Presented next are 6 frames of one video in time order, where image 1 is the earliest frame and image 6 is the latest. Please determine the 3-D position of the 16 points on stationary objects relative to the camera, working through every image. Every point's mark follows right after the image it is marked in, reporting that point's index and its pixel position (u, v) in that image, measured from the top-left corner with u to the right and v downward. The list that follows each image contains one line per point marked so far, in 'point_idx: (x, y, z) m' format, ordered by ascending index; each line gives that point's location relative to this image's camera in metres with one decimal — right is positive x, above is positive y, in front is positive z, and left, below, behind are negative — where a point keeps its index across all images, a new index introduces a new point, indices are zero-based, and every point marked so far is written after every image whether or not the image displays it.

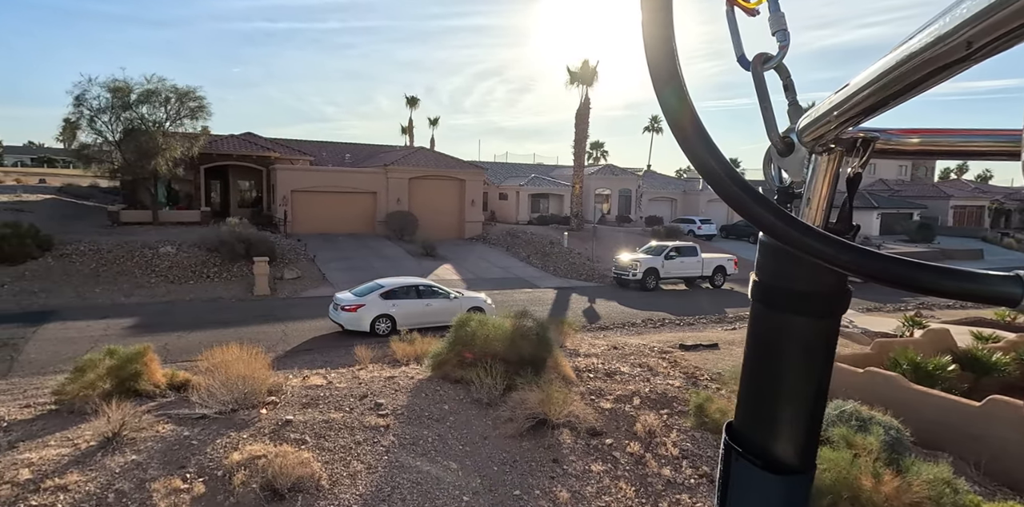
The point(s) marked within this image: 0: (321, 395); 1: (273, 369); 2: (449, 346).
0: (-2.3, -1.9, +7.1) m
1: (-3.7, -1.8, +8.4) m
2: (-0.9, -1.3, +7.9) m
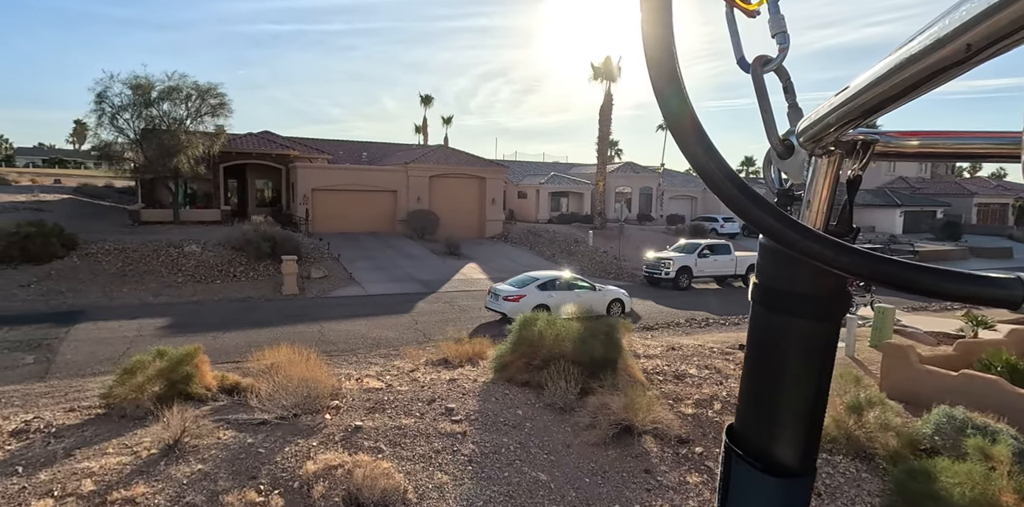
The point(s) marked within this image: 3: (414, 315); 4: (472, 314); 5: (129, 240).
0: (-1.4, -1.8, +6.7) m
1: (-2.8, -1.7, +8.1) m
2: (0.0, -1.3, +7.5) m
3: (-2.6, -1.7, +14.7) m
4: (-1.1, -1.6, +14.9) m
5: (-13.9, +0.5, +19.8) m
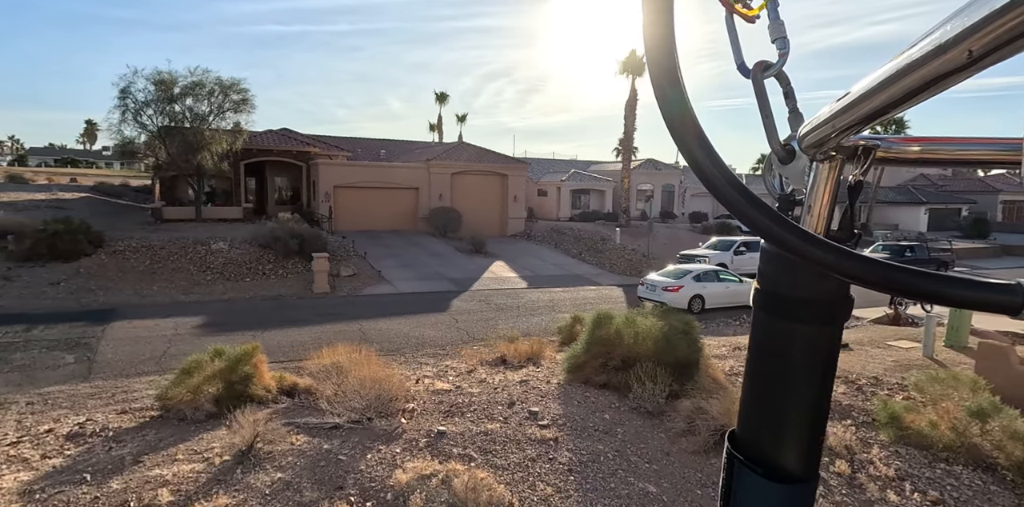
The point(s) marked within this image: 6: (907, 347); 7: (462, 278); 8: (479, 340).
0: (-0.5, -1.7, +6.3) m
1: (-1.8, -1.7, +7.7) m
2: (+1.0, -1.2, +7.1) m
3: (-1.5, -1.6, +14.3) m
4: (0.0, -1.6, +14.5) m
5: (-12.8, +0.6, +19.5) m
6: (+7.0, -1.7, +9.6) m
7: (-1.8, -0.9, +19.5) m
8: (-0.6, -1.8, +11.4) m
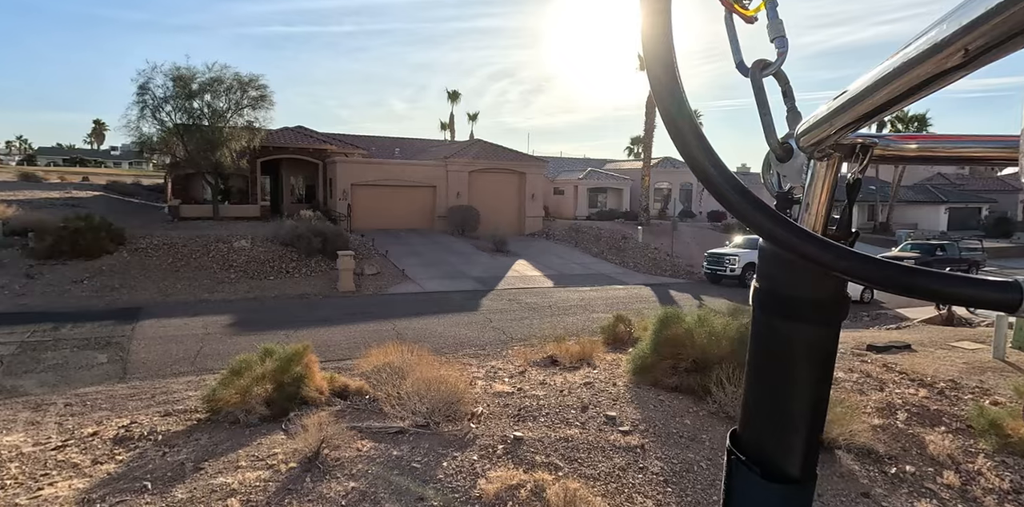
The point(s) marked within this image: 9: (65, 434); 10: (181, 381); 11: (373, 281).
0: (+0.3, -1.7, +6.0) m
1: (-1.0, -1.6, +7.4) m
2: (+1.8, -1.2, +6.8) m
3: (-0.7, -1.5, +14.0) m
4: (+0.8, -1.5, +14.1) m
5: (-11.9, +0.7, +19.3) m
6: (+7.8, -1.6, +9.2) m
7: (-0.9, -0.8, +19.2) m
8: (+0.2, -1.8, +11.0) m
9: (-5.3, -2.2, +6.5) m
10: (-5.2, -2.0, +8.6) m
11: (-4.5, -0.9, +17.4) m
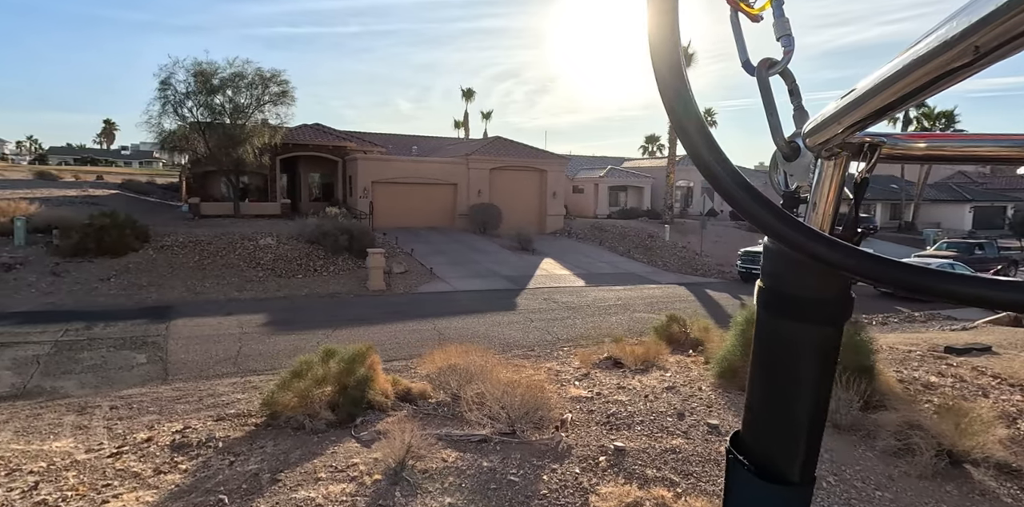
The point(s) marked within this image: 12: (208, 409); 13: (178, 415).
0: (+1.2, -1.6, +5.6) m
1: (-0.1, -1.6, +6.9) m
2: (+2.7, -1.1, +6.3) m
3: (+0.3, -1.5, +13.5) m
4: (+1.8, -1.5, +13.7) m
5: (-10.9, +0.7, +19.0) m
6: (+8.7, -1.6, +8.7) m
7: (+0.1, -0.8, +18.8) m
8: (+1.1, -1.7, +10.6) m
9: (-4.5, -2.1, +6.1) m
10: (-4.3, -2.0, +8.2) m
11: (-3.4, -0.8, +17.0) m
12: (-4.0, -2.0, +7.1) m
13: (-4.3, -2.1, +6.9) m
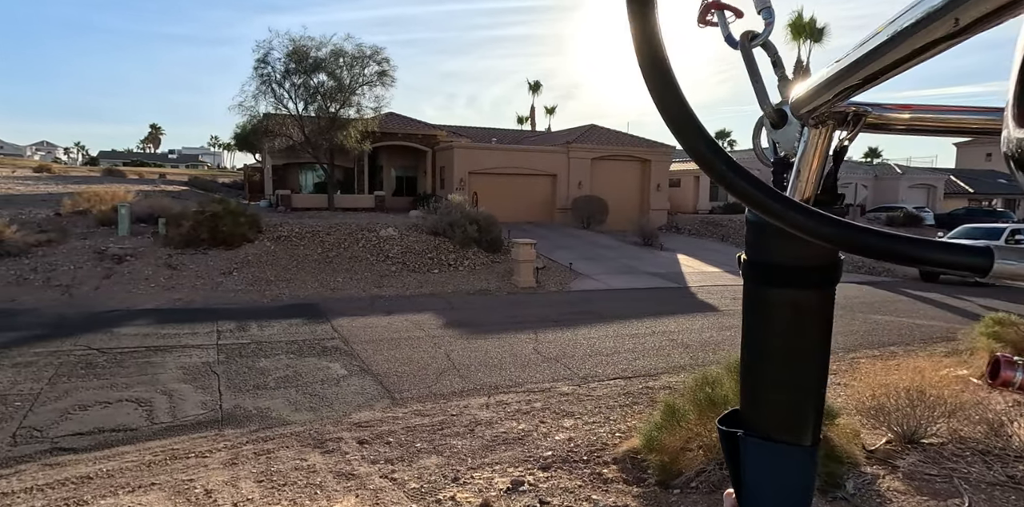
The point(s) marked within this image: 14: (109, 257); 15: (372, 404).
0: (+5.1, -1.4, +3.1) m
1: (+3.8, -1.3, +4.6) m
2: (+6.5, -0.9, +3.8) m
3: (+4.5, -1.2, +11.1) m
4: (+6.0, -1.2, +11.2) m
5: (-6.4, +1.0, +17.1) m
6: (+12.7, -1.3, +5.8) m
7: (+4.6, -0.6, +16.4) m
8: (+5.2, -1.5, +8.1) m
9: (-0.6, -1.8, +3.9) m
10: (-0.3, -1.7, +6.0) m
11: (+1.0, -0.6, +14.8) m
12: (-0.1, -1.8, +4.9) m
13: (-0.3, -1.8, +4.7) m
14: (-10.0, -0.1, +13.5) m
15: (-1.6, -1.7, +6.1) m
